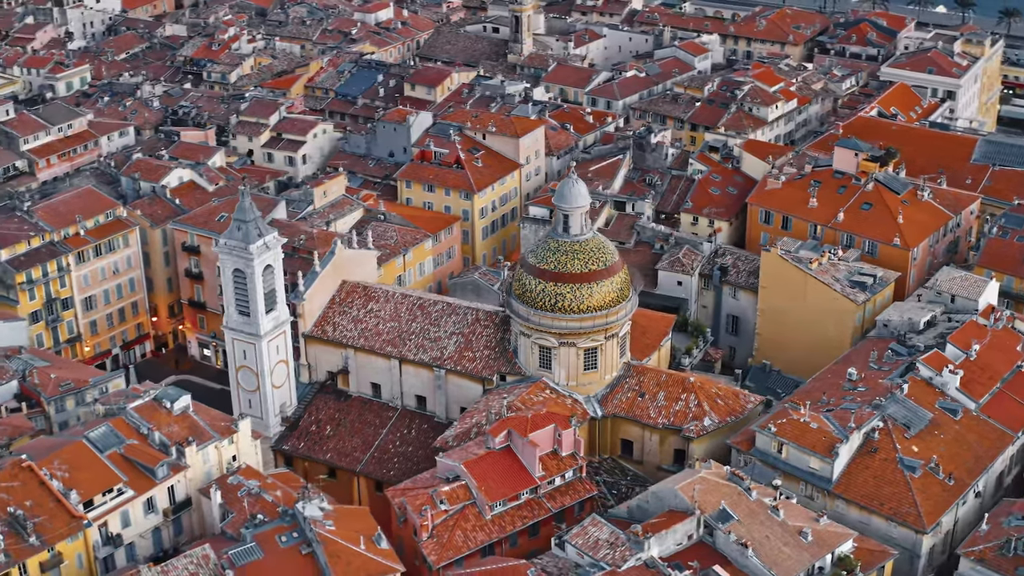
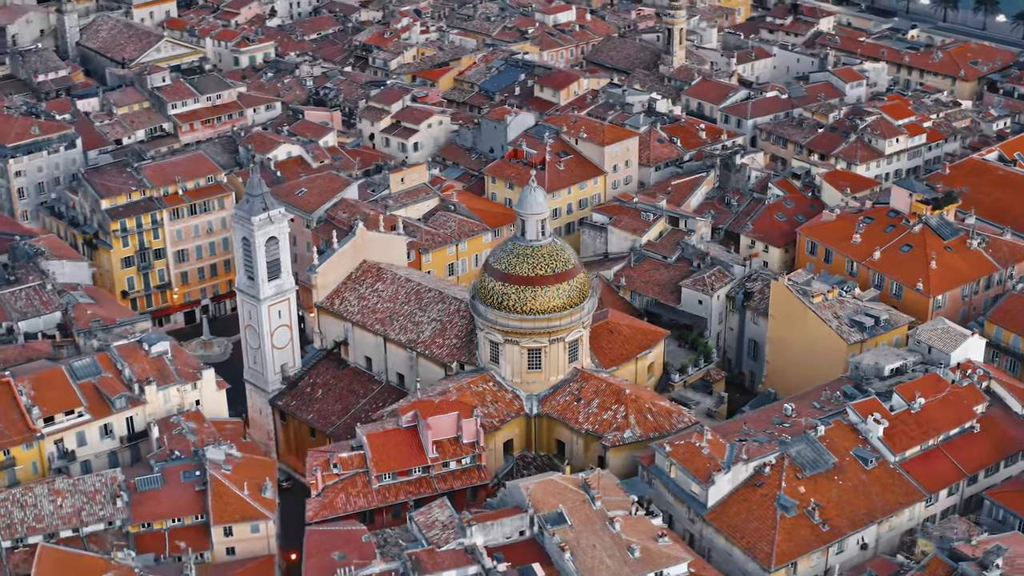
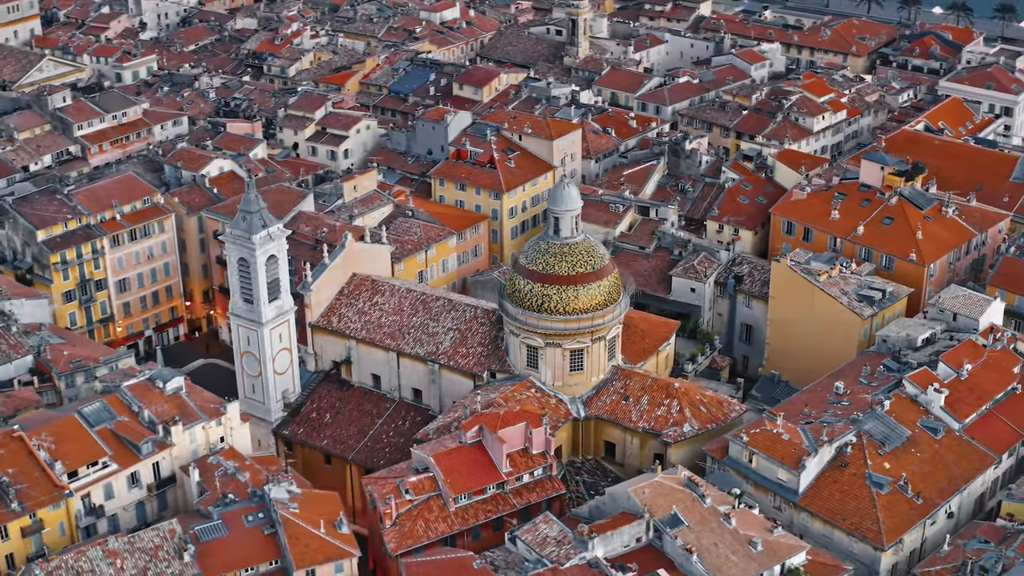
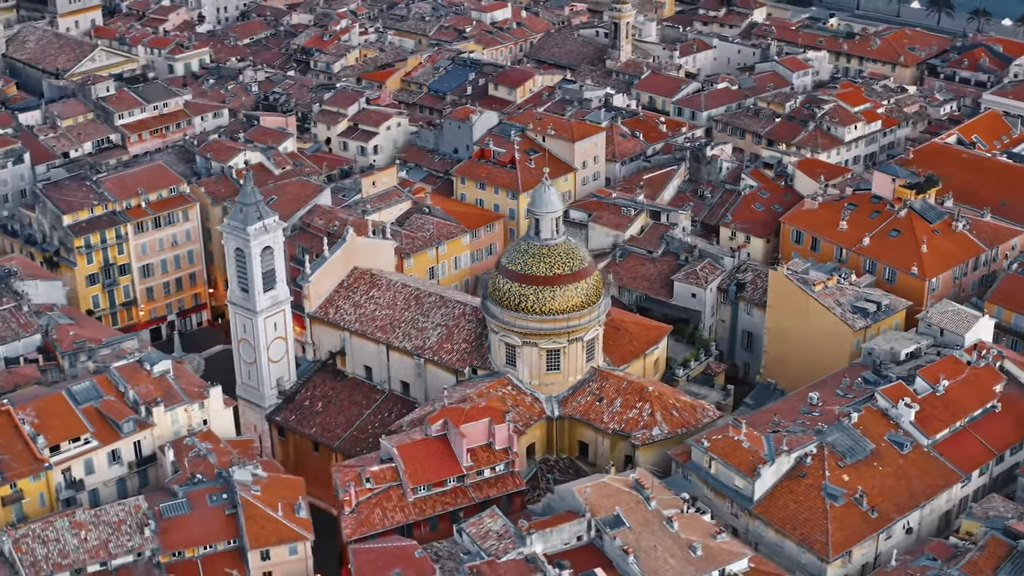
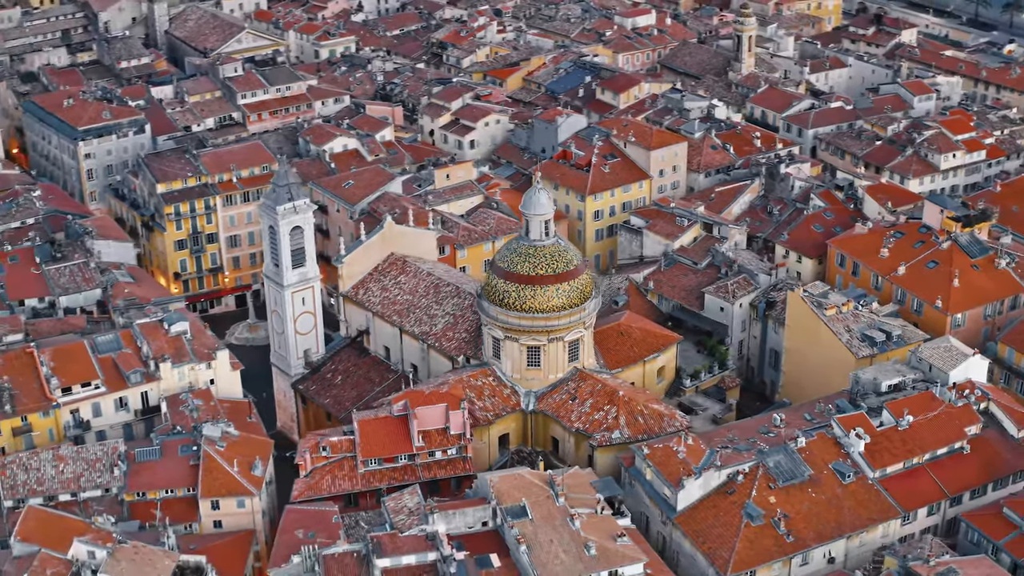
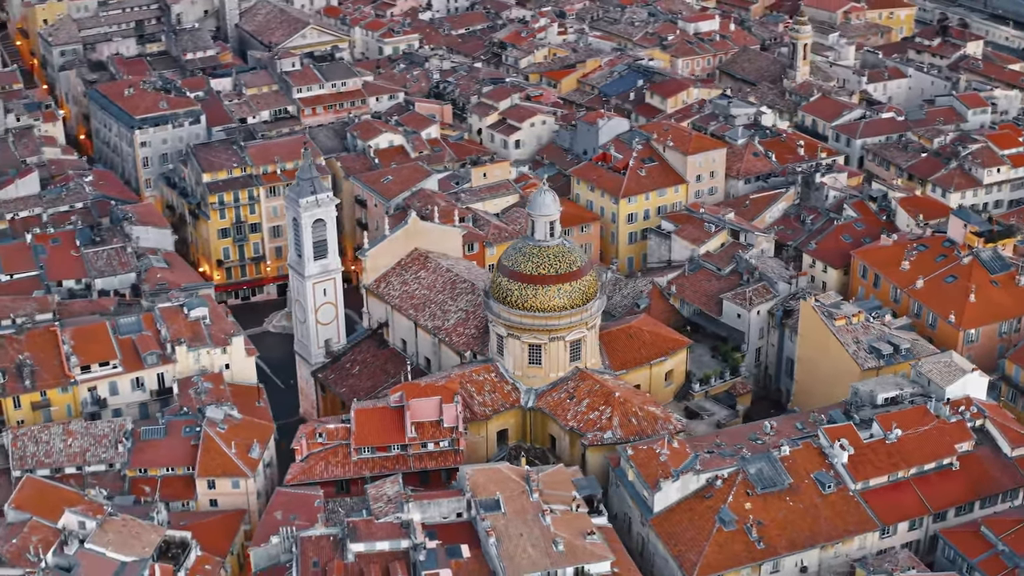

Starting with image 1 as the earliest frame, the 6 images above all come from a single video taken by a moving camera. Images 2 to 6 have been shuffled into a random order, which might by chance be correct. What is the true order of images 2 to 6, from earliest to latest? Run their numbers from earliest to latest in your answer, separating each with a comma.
3, 4, 2, 5, 6
